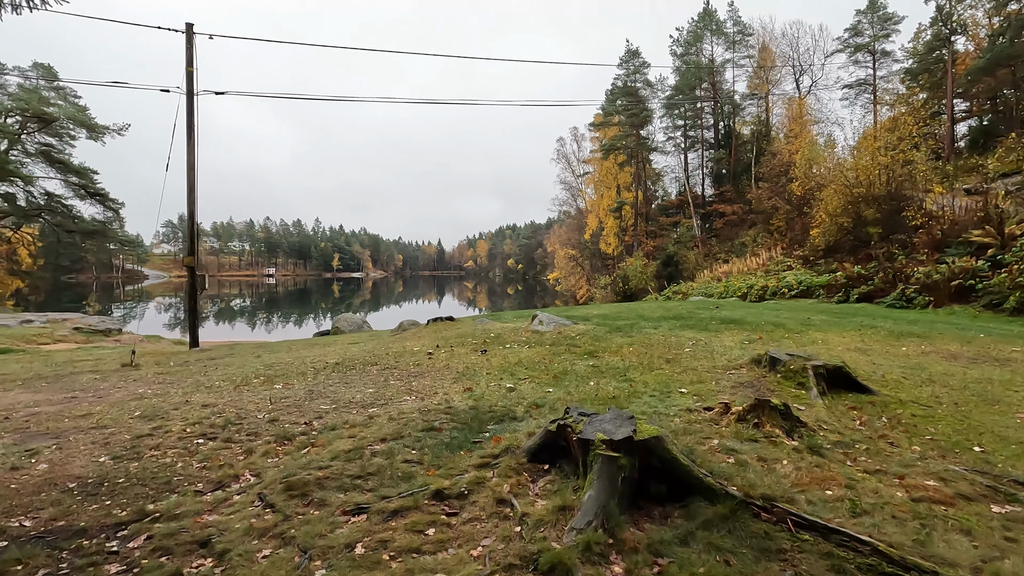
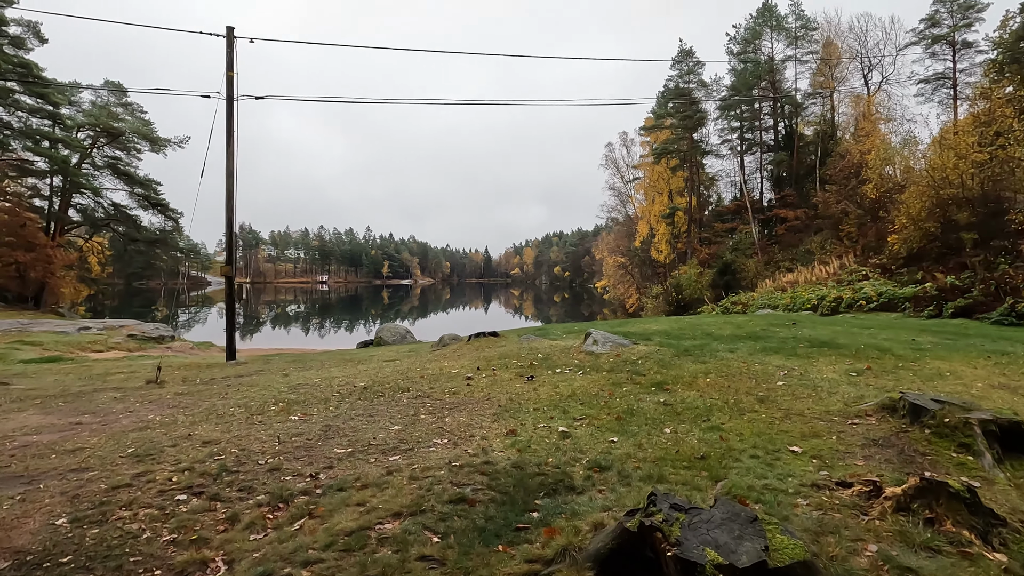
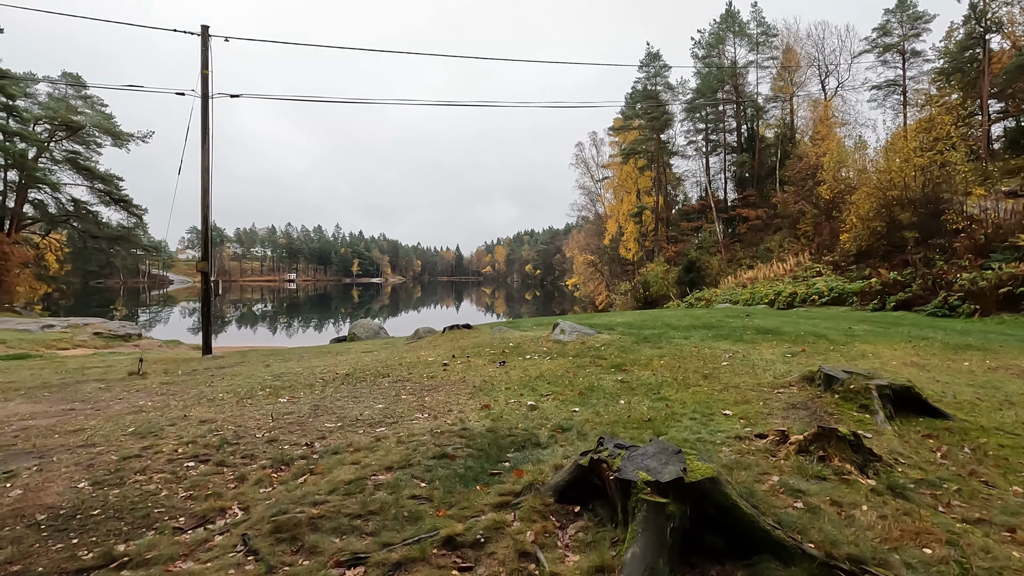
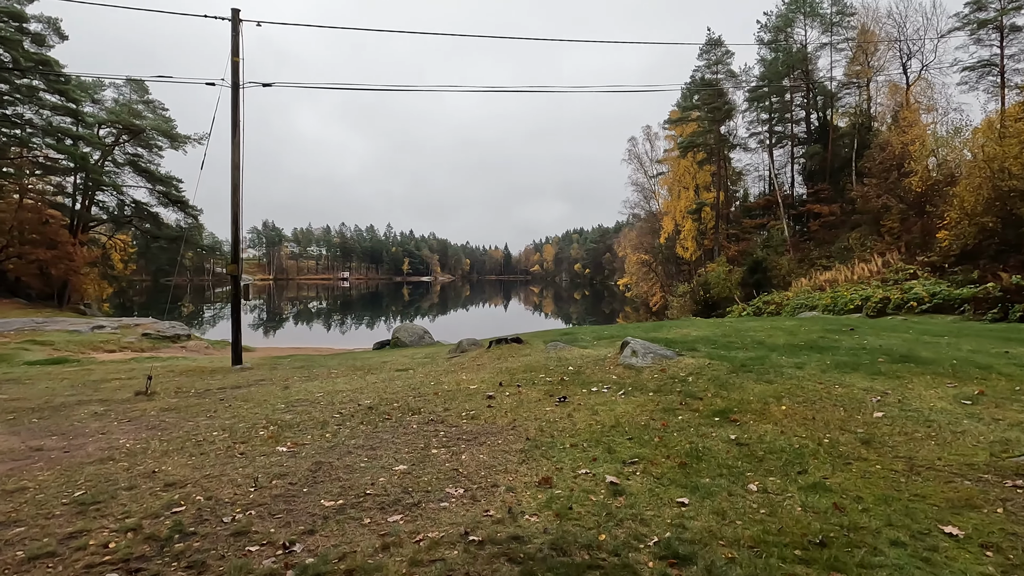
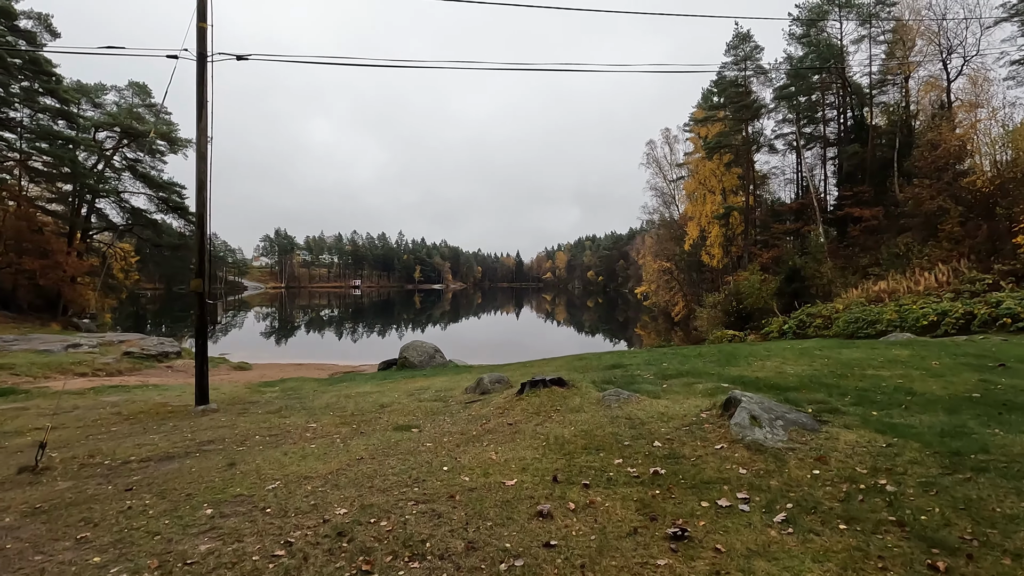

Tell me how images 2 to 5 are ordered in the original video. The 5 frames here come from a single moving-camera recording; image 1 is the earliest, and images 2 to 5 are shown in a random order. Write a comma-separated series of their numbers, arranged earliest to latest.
3, 2, 4, 5
